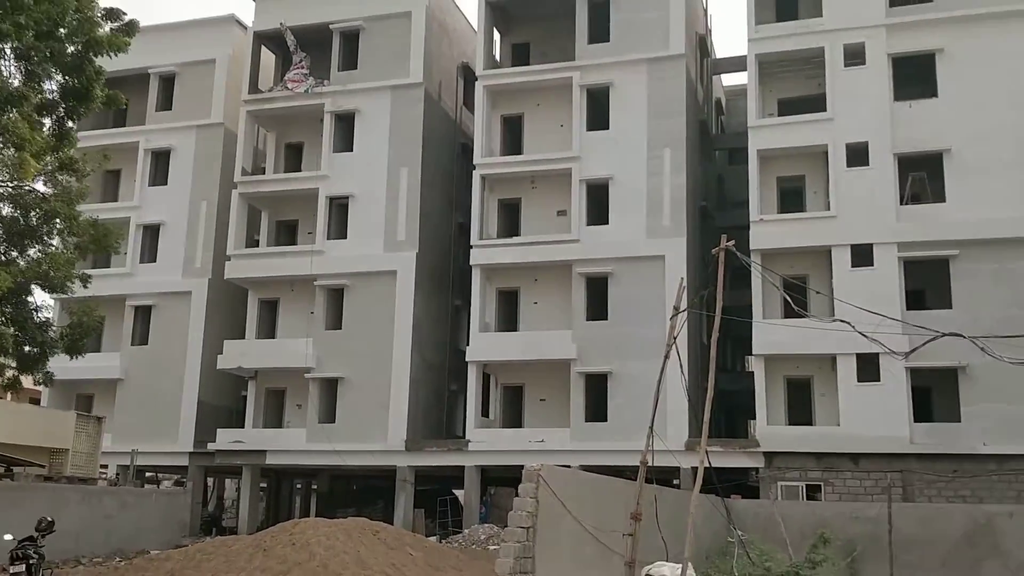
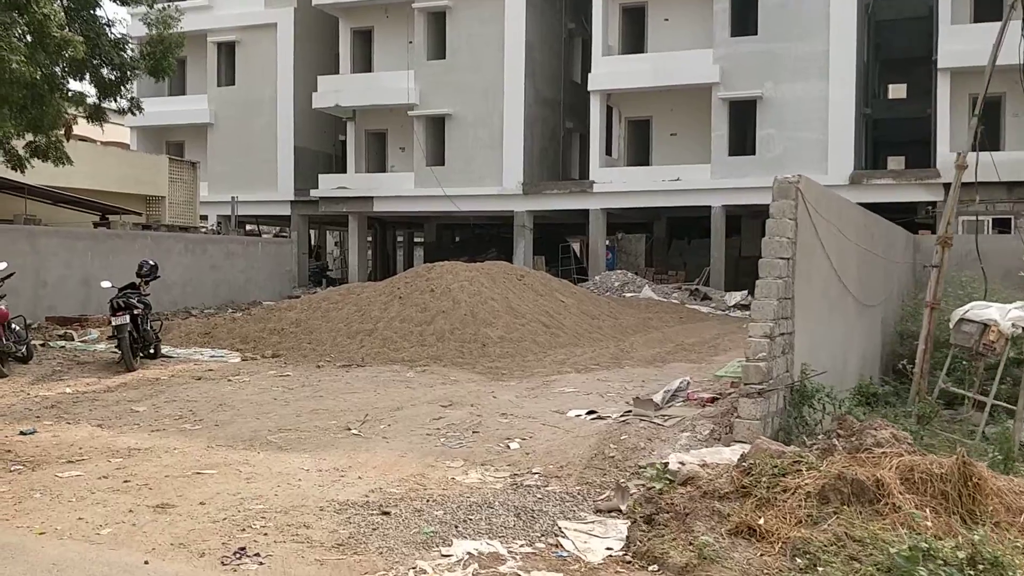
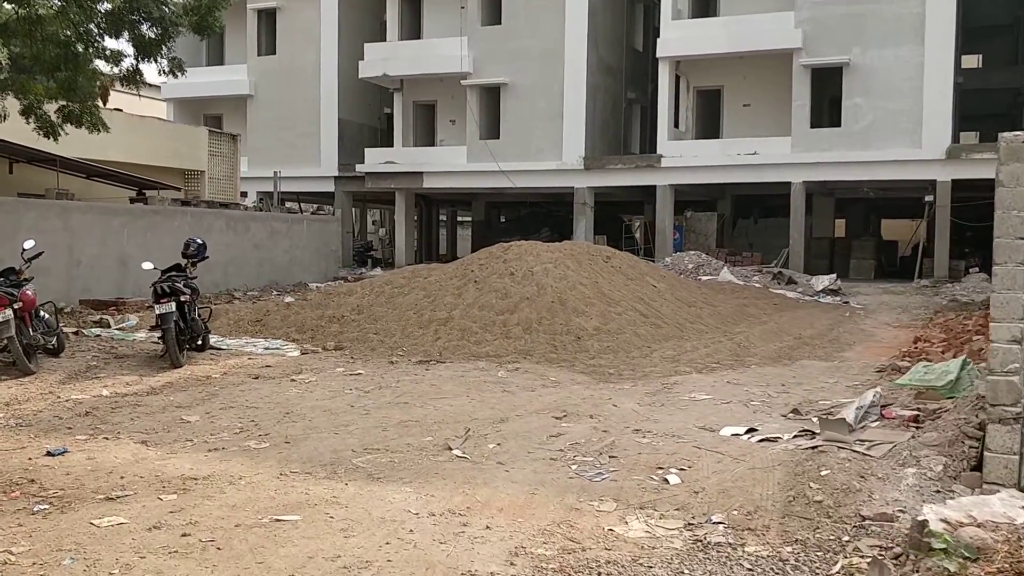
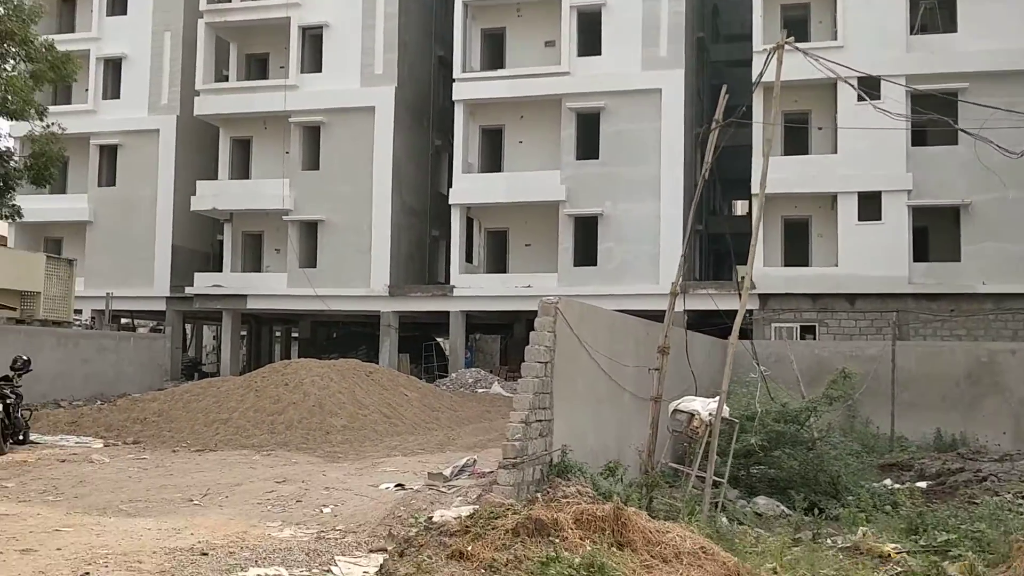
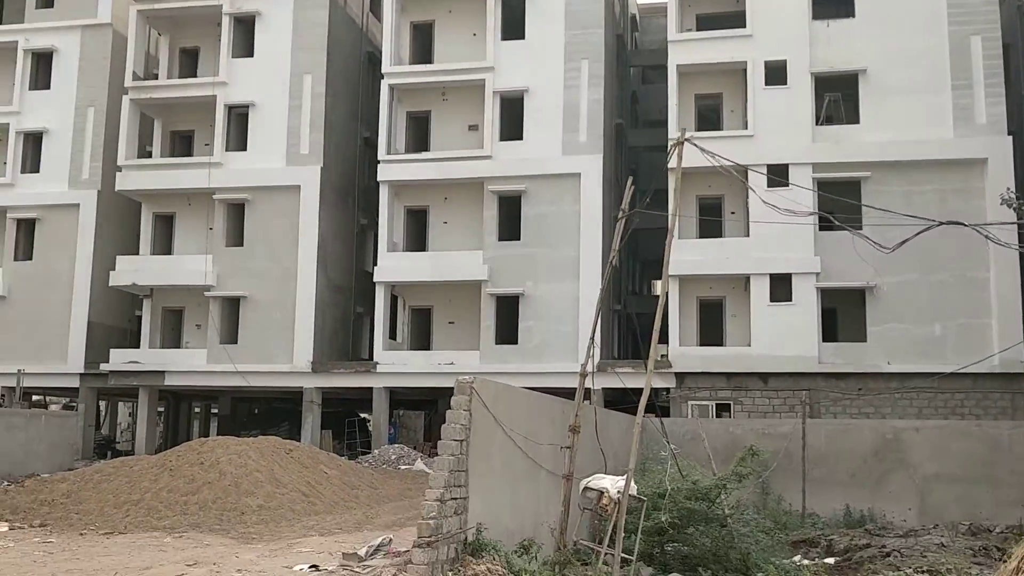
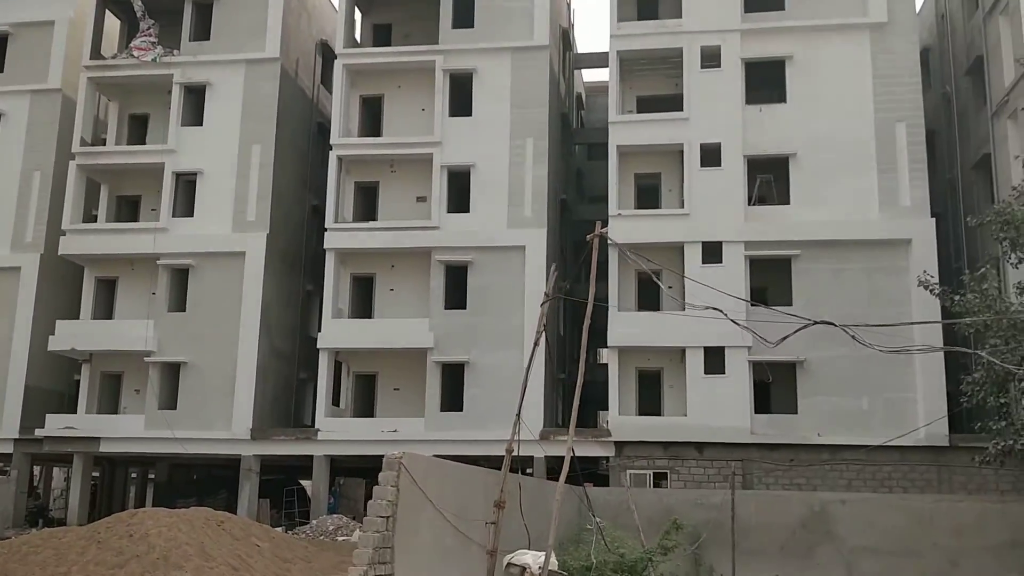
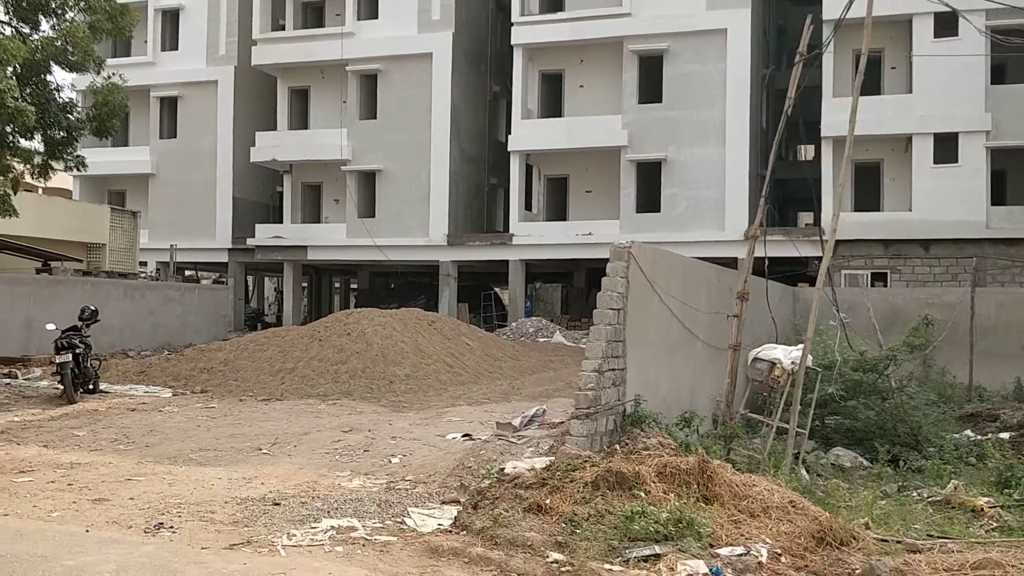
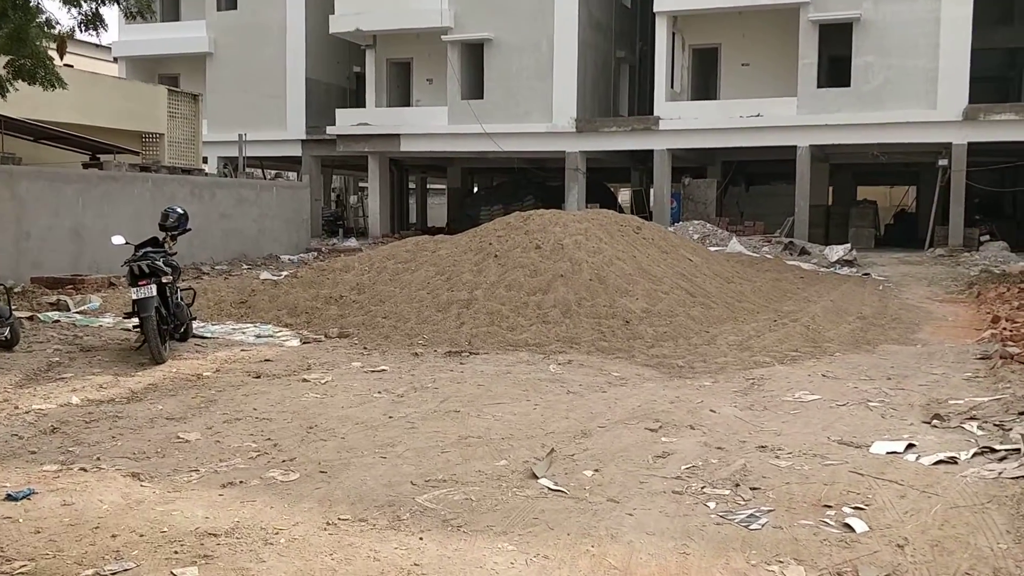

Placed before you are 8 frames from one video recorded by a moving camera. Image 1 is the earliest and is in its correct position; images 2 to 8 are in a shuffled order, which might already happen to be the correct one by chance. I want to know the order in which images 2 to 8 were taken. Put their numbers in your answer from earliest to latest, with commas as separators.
6, 5, 4, 7, 2, 3, 8
